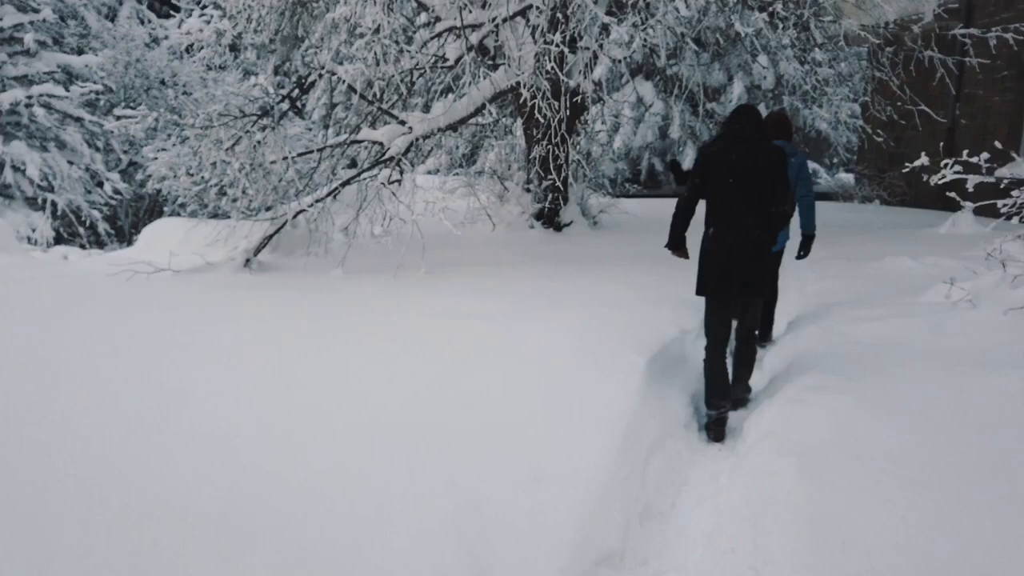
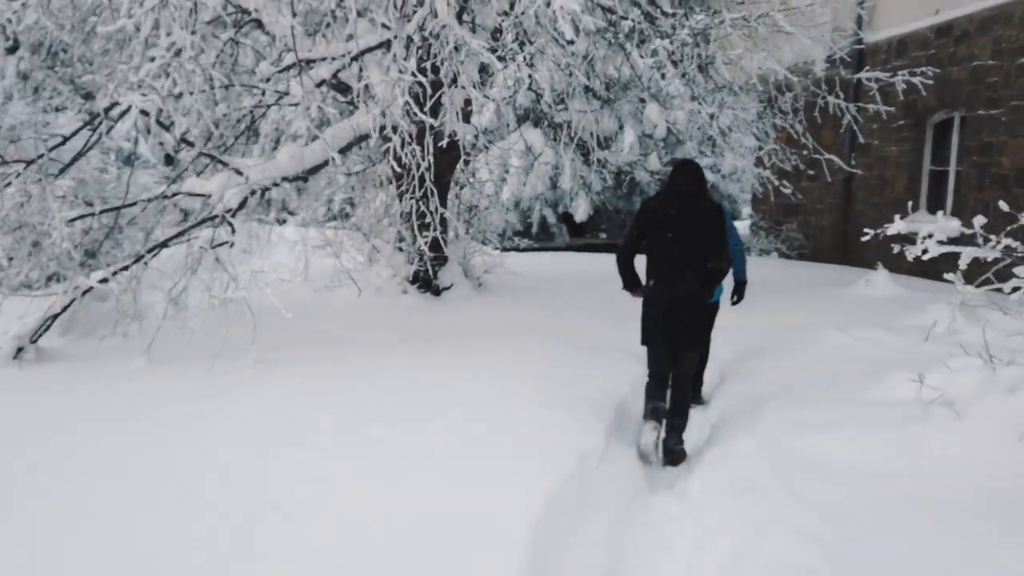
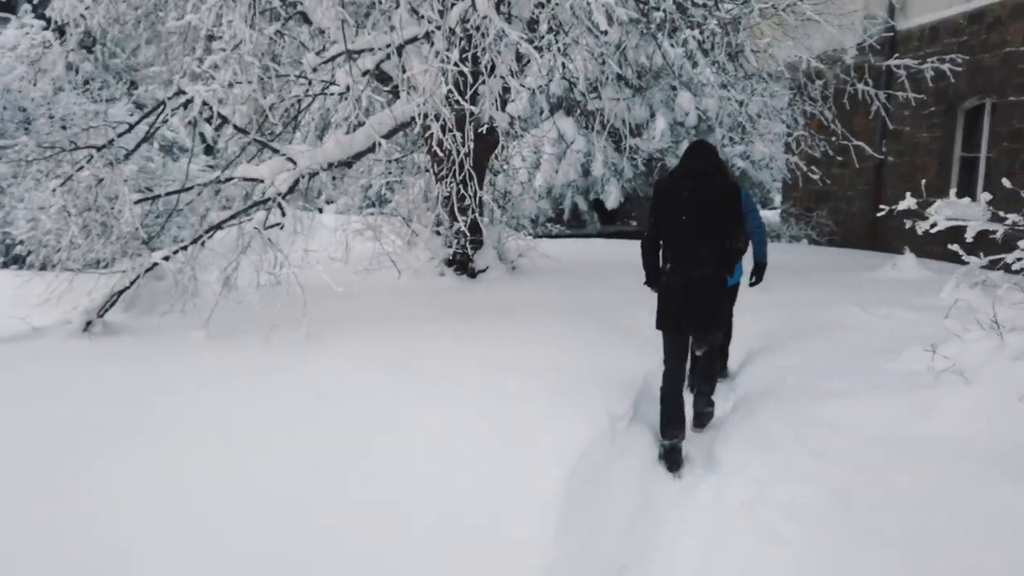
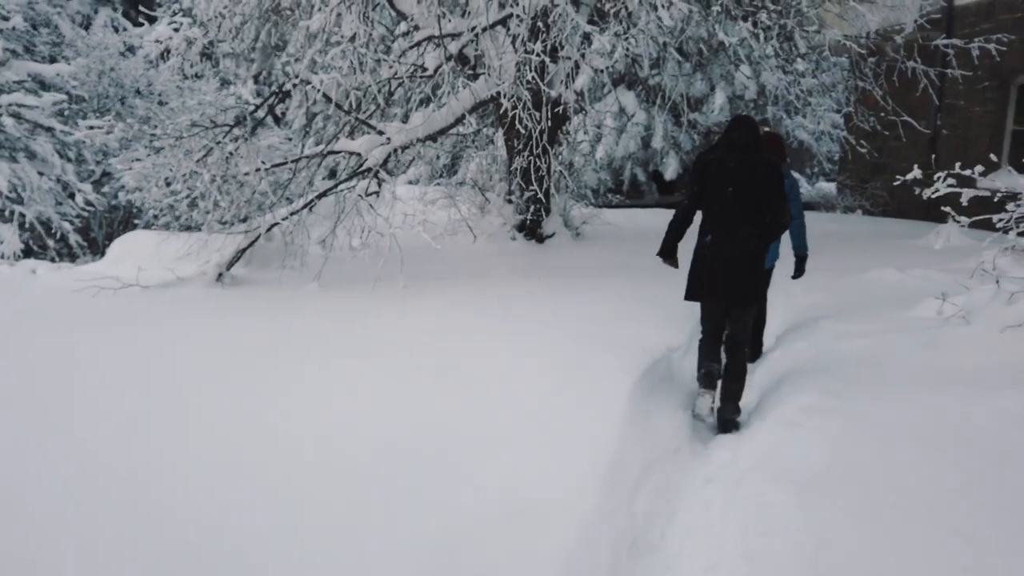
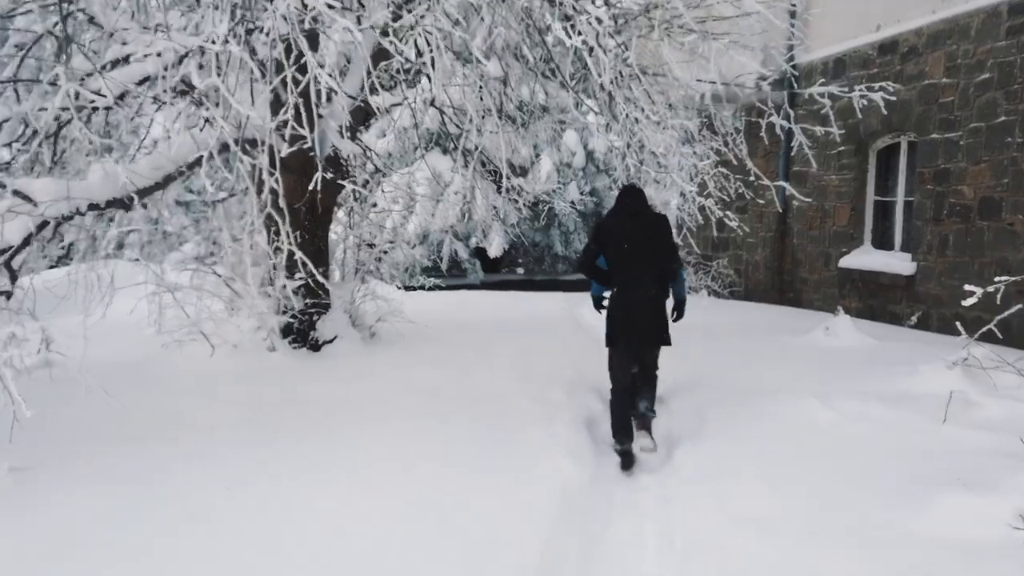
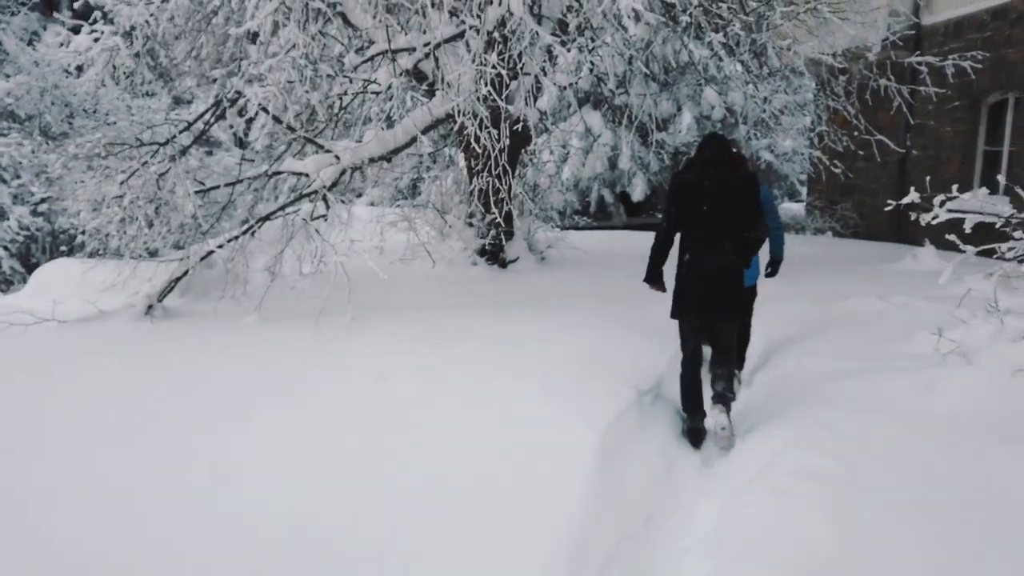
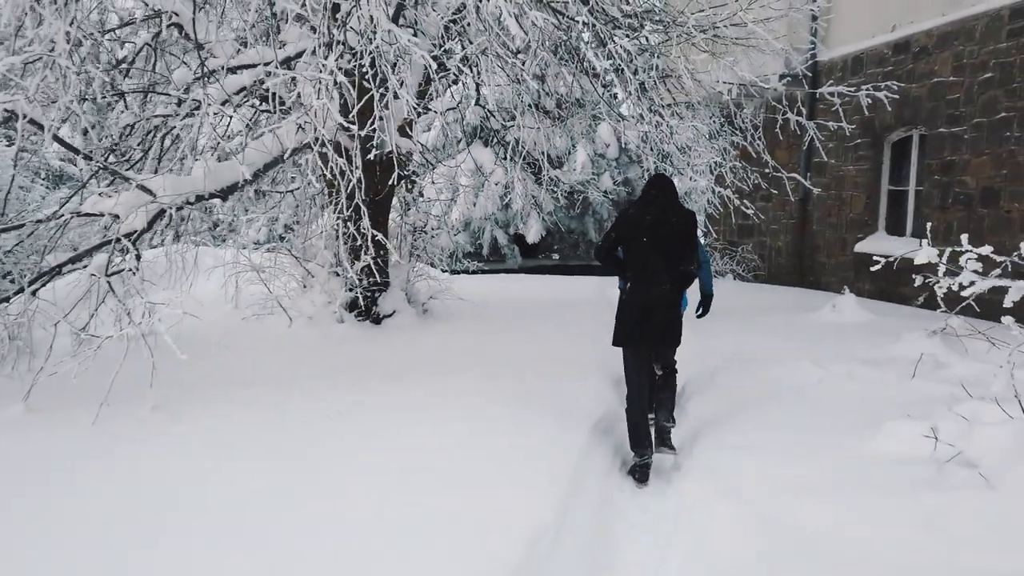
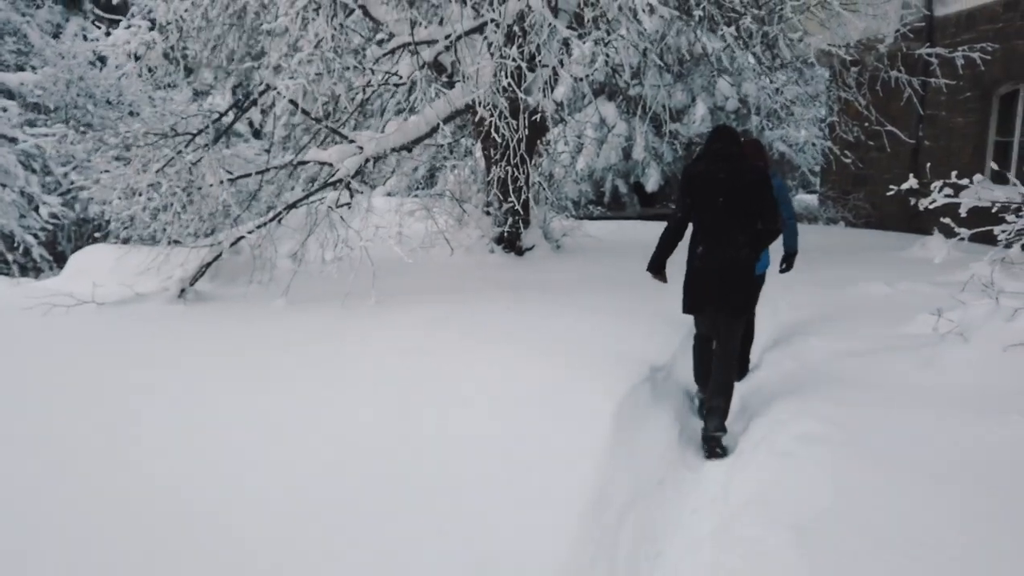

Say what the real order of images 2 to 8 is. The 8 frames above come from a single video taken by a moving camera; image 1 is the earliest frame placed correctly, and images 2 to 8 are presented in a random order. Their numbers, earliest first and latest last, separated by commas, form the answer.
4, 8, 6, 3, 2, 7, 5
